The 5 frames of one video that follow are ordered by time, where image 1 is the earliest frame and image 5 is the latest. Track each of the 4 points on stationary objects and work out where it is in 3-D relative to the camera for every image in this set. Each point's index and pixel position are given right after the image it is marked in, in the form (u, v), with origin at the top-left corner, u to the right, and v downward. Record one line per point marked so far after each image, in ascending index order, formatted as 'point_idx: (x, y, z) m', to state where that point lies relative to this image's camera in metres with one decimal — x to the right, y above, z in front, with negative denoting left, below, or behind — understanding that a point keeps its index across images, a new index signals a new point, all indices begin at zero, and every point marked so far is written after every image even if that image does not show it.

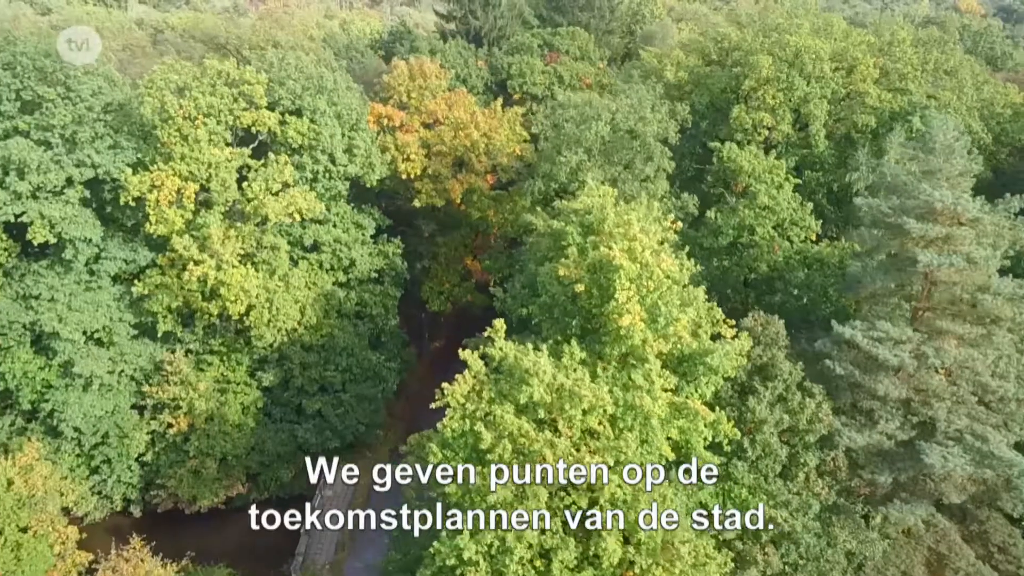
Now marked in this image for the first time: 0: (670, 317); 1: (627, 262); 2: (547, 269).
0: (+3.6, -0.7, +17.2) m
1: (+2.7, +0.6, +16.9) m
2: (+1.0, +0.4, +19.1) m
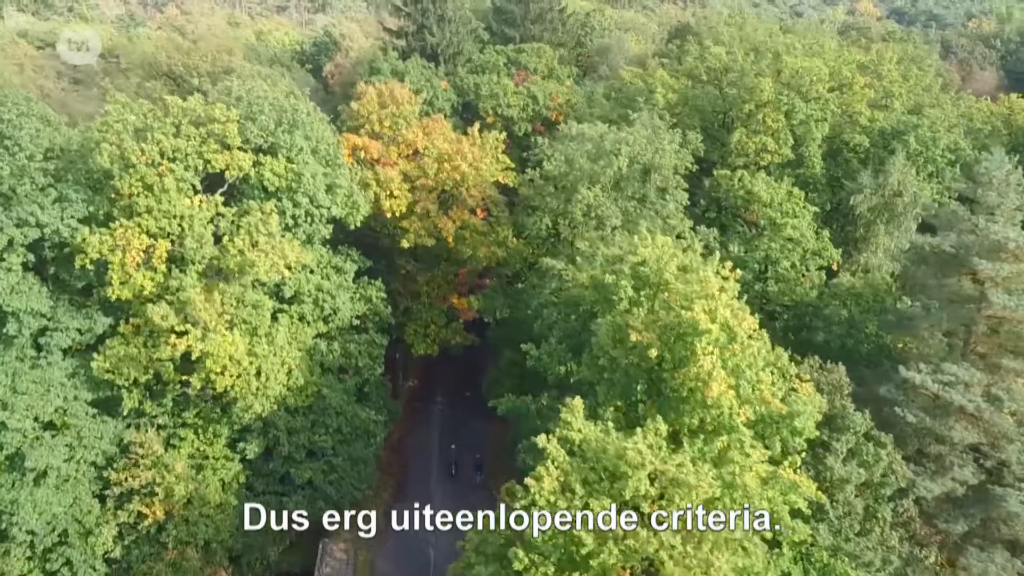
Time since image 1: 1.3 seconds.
0: (+5.1, -2.0, +15.8) m
1: (+4.2, -0.8, +15.4) m
2: (+2.2, -1.0, +17.4) m
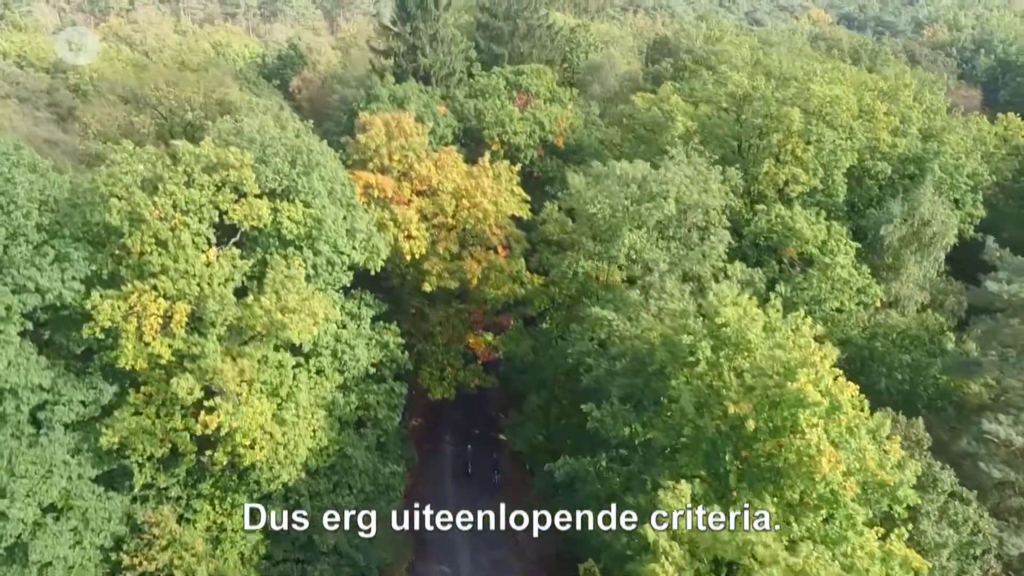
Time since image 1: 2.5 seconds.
0: (+6.9, -3.3, +14.9) m
1: (+6.0, -2.1, +14.5) m
2: (+3.8, -2.4, +16.3) m
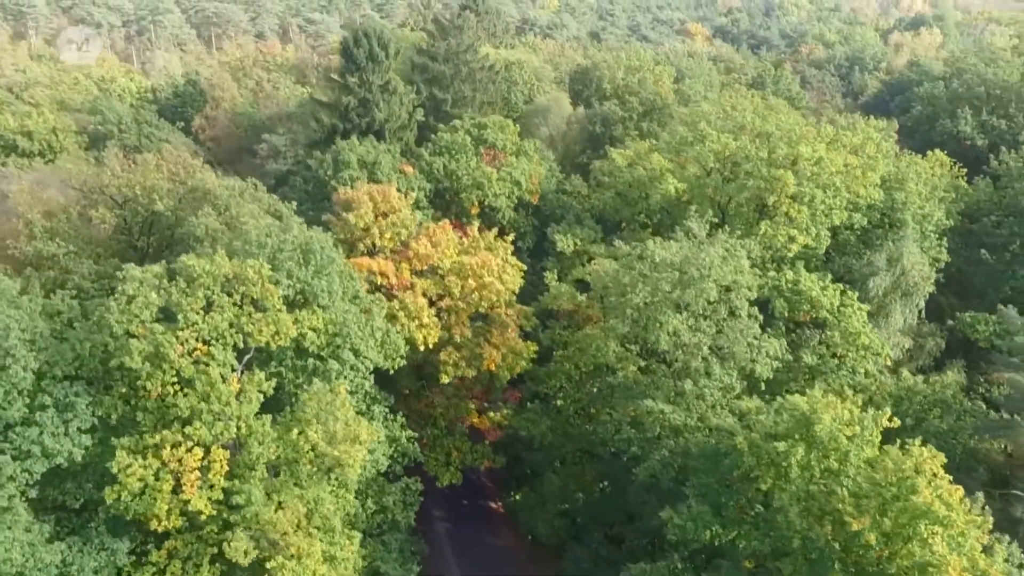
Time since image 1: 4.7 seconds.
0: (+9.4, -5.4, +15.3) m
1: (+8.4, -4.3, +14.7) m
2: (+6.1, -4.8, +16.1) m
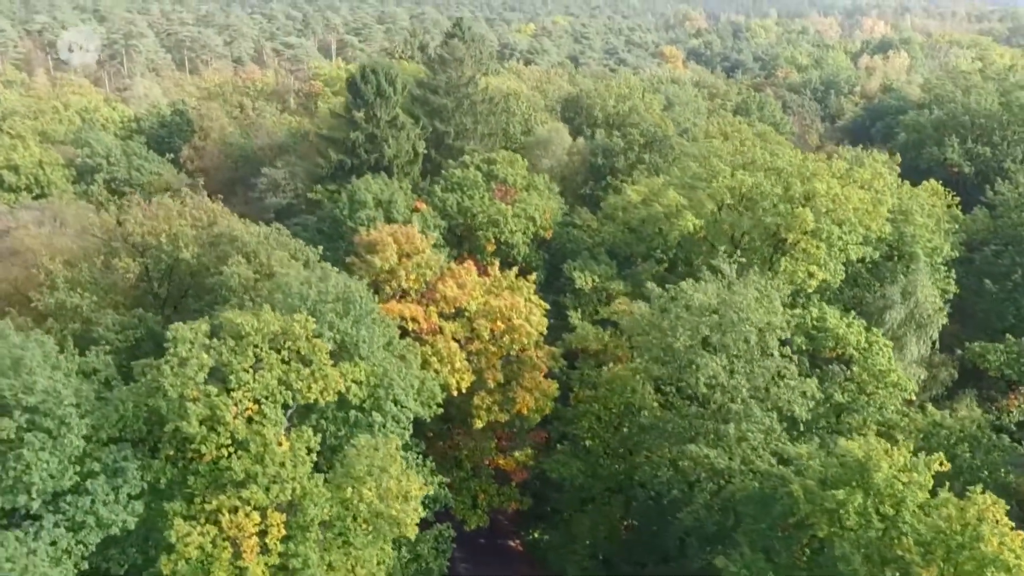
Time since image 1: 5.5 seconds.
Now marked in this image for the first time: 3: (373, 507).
0: (+10.9, -6.5, +15.5) m
1: (+9.9, -5.4, +15.0) m
2: (+7.5, -5.9, +16.3) m
3: (-3.4, -5.2, +17.8) m
